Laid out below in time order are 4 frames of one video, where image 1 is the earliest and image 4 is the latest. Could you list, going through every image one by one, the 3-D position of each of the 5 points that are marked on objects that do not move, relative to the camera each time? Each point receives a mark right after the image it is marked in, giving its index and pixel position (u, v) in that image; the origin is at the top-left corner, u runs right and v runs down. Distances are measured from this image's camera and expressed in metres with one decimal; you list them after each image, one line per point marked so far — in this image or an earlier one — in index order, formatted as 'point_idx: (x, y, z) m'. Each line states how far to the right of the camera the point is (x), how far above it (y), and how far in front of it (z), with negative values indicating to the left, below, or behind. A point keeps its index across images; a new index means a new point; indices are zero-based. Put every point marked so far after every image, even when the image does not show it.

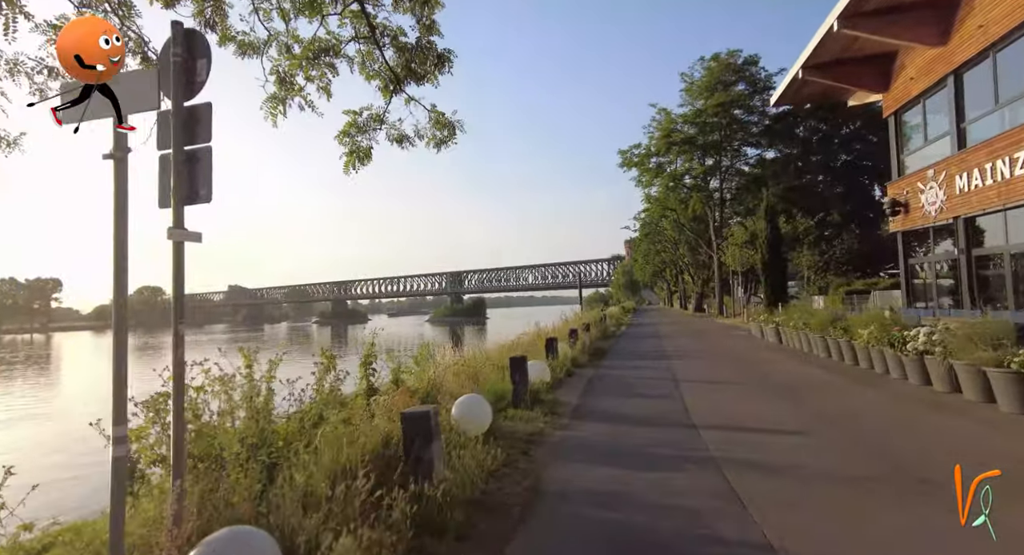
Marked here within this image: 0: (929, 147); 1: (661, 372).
0: (+13.8, +4.3, +16.8) m
1: (+3.7, -2.4, +12.6) m
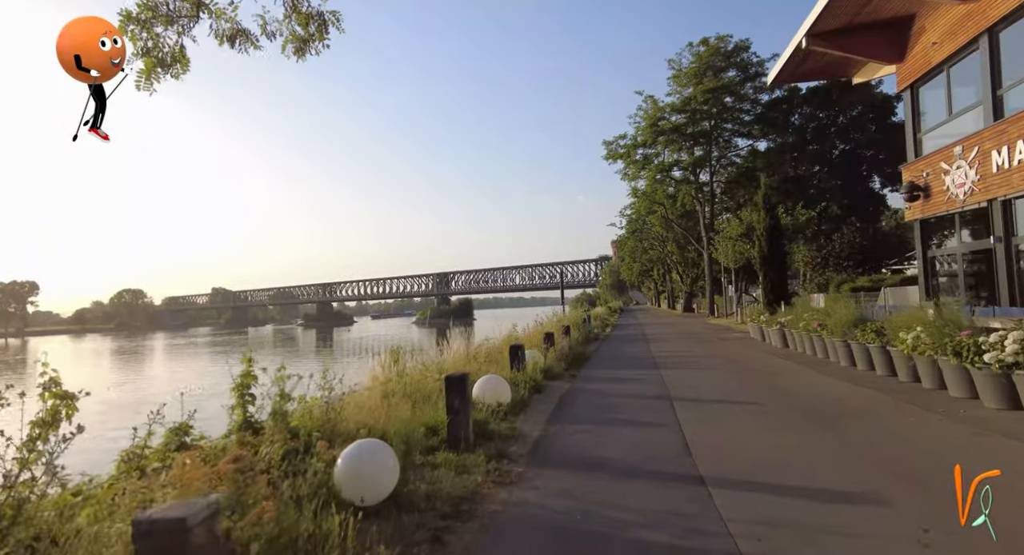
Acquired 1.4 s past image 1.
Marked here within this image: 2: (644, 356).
0: (+12.7, +4.5, +14.8) m
1: (+2.8, -2.2, +10.3) m
2: (+4.2, -2.5, +16.0) m
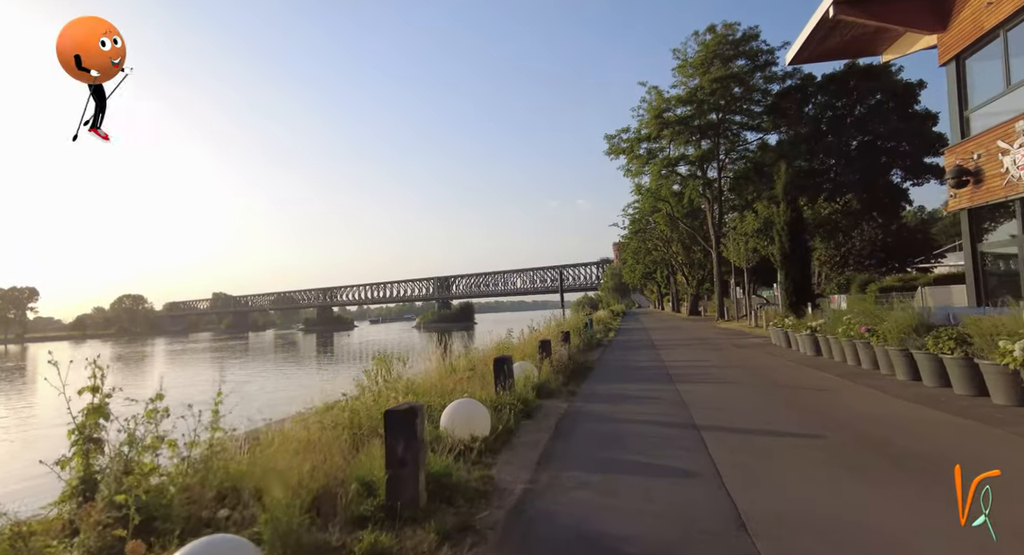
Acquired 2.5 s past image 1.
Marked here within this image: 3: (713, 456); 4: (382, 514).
0: (+12.5, +4.6, +12.8) m
1: (+2.5, -2.1, +8.3) m
2: (+3.9, -2.4, +14.0) m
3: (+2.3, -2.0, +5.9) m
4: (-1.1, -2.0, +4.2) m
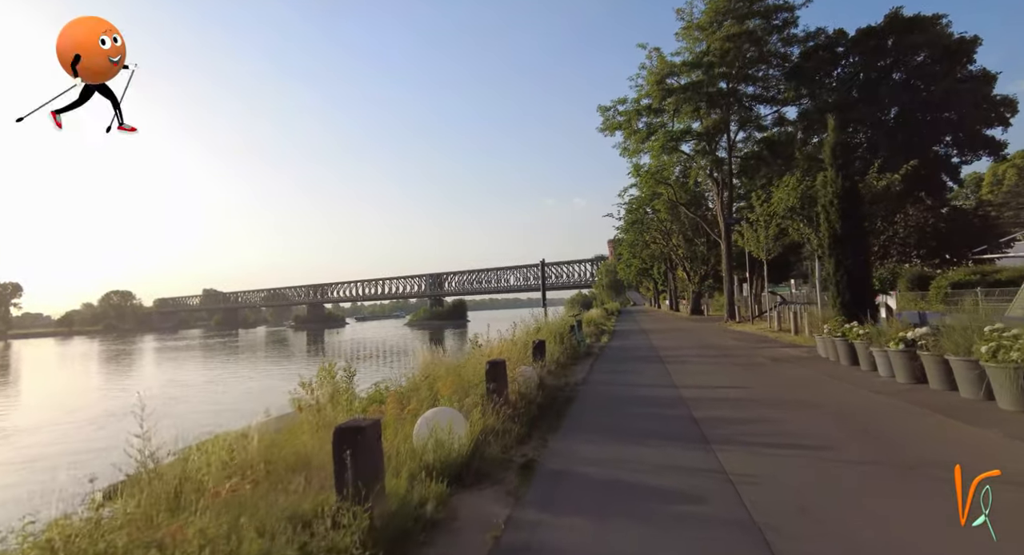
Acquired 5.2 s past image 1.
0: (+11.4, +4.8, +8.2) m
1: (+1.5, -1.9, +3.6) m
2: (+2.8, -2.2, +9.4) m
3: (+1.3, -1.8, +1.2) m
4: (-2.1, -1.8, -0.4) m
